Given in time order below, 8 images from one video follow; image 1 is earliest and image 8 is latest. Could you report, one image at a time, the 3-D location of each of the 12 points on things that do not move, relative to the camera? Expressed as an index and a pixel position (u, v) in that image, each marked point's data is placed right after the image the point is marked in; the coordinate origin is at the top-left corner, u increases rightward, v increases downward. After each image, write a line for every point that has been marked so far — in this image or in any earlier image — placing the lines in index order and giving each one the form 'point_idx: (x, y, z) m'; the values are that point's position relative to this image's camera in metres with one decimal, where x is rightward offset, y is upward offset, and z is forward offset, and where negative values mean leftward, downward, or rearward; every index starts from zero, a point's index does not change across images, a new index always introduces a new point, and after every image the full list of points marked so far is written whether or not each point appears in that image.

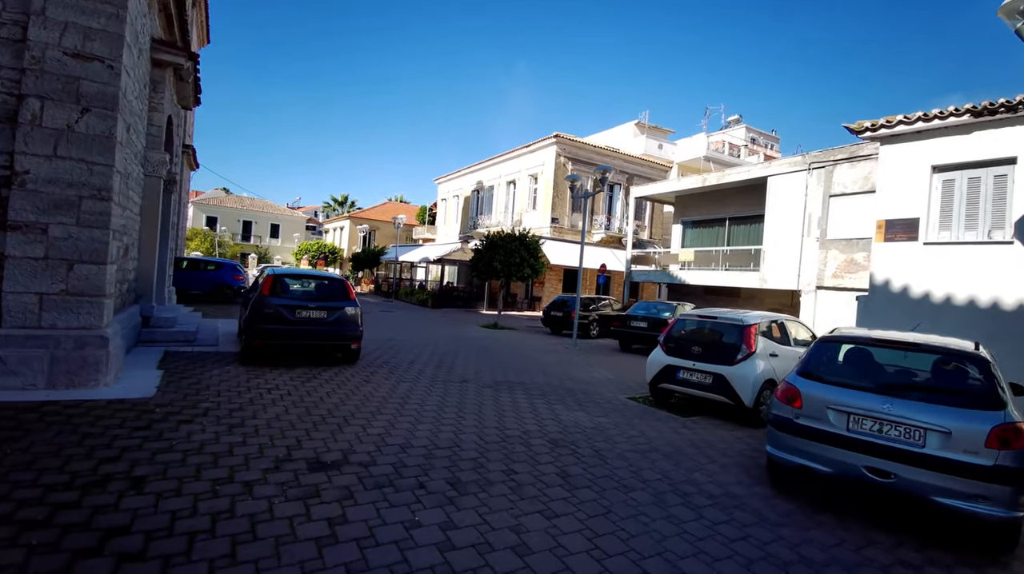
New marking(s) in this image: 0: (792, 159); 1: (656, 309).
0: (+9.0, +4.1, +15.5) m
1: (+4.1, -0.6, +13.6) m
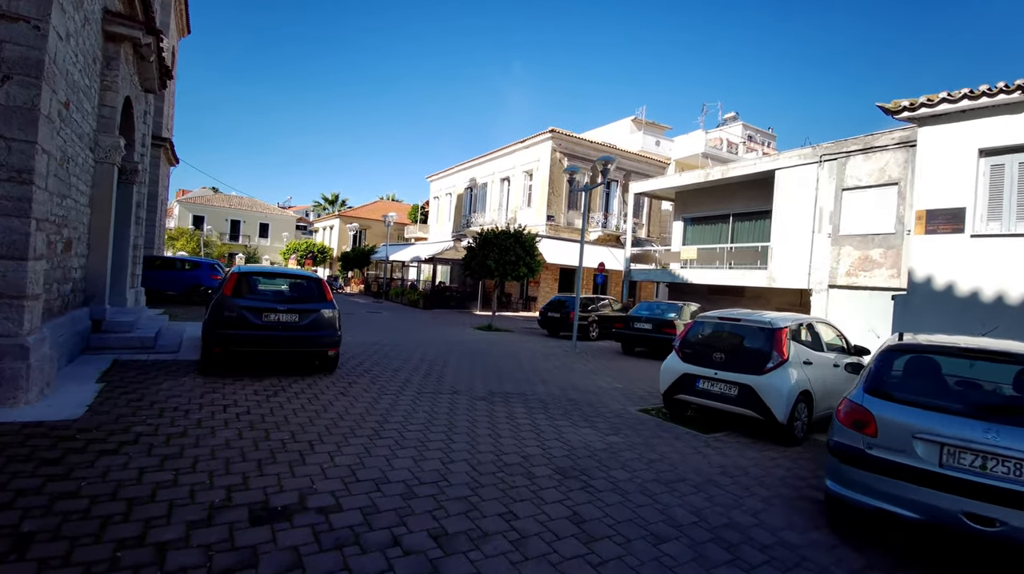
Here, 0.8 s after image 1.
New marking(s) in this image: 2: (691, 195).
0: (+8.9, +4.2, +14.7) m
1: (+3.9, -0.6, +12.7) m
2: (+7.3, +3.7, +19.5) m
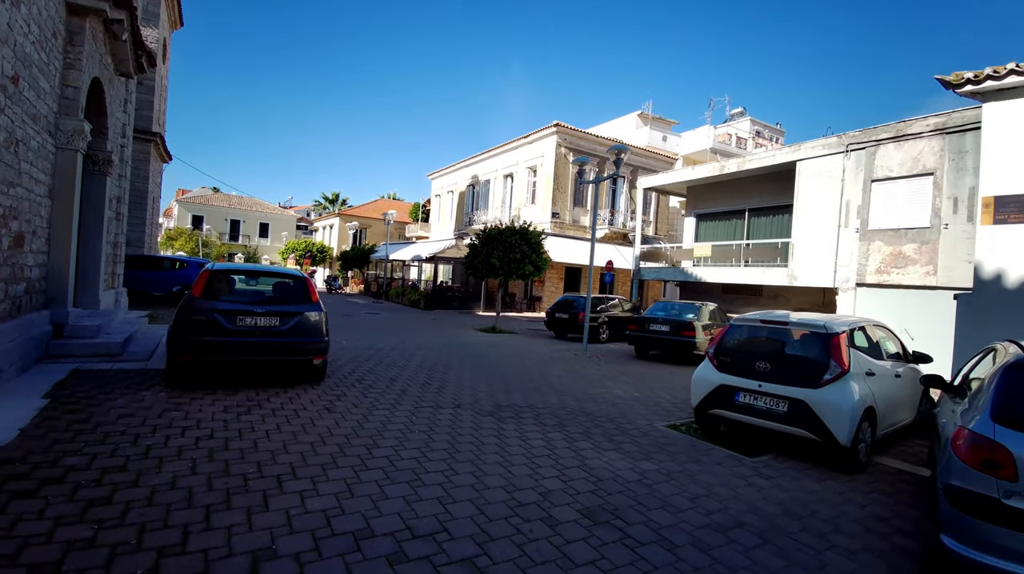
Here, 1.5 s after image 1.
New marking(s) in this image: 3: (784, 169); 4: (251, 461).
0: (+9.0, +4.2, +13.8) m
1: (+4.1, -0.6, +11.8) m
2: (+7.5, +3.8, +18.6) m
3: (+8.8, +3.8, +15.6) m
4: (-2.2, -1.5, +4.1) m
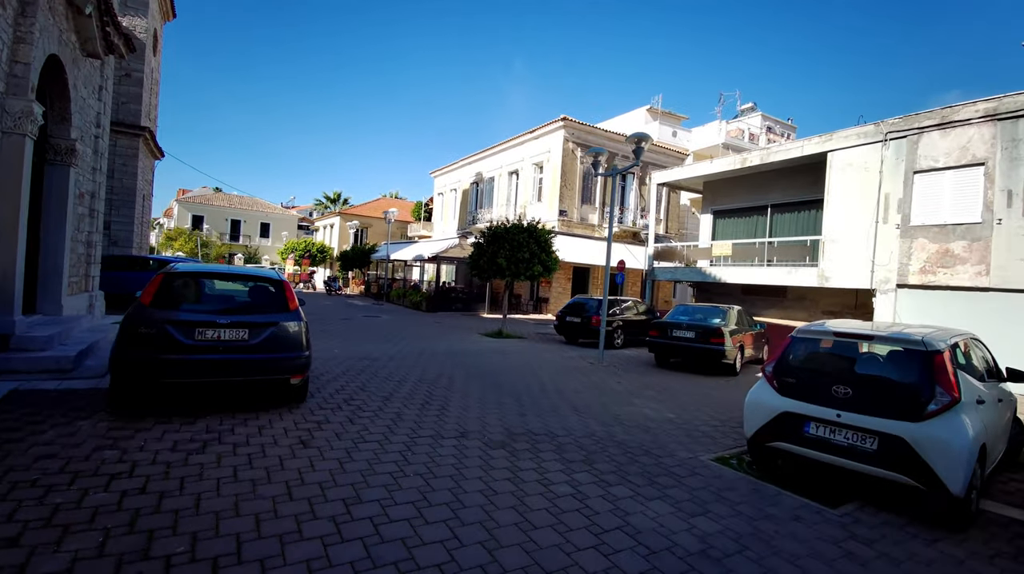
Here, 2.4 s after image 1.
0: (+9.2, +4.2, +12.7) m
1: (+4.3, -0.6, +10.8) m
2: (+7.7, +3.7, +17.5) m
3: (+9.0, +3.8, +14.5) m
4: (-2.1, -1.5, +3.1) m
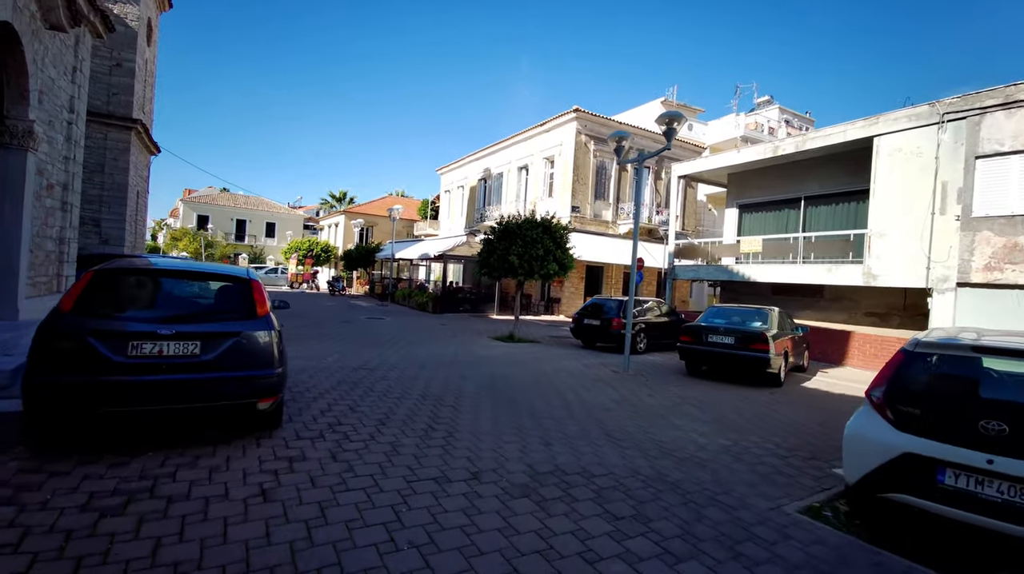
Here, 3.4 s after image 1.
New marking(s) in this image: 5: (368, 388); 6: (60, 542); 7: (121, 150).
0: (+9.6, +4.2, +11.5) m
1: (+4.6, -0.6, +9.6) m
2: (+8.1, +3.8, +16.3) m
3: (+9.4, +3.8, +13.2) m
4: (-1.9, -1.5, +2.0) m
5: (-2.1, -1.4, +6.9) m
6: (-2.6, -1.5, +2.8) m
7: (-14.4, +5.1, +17.8) m
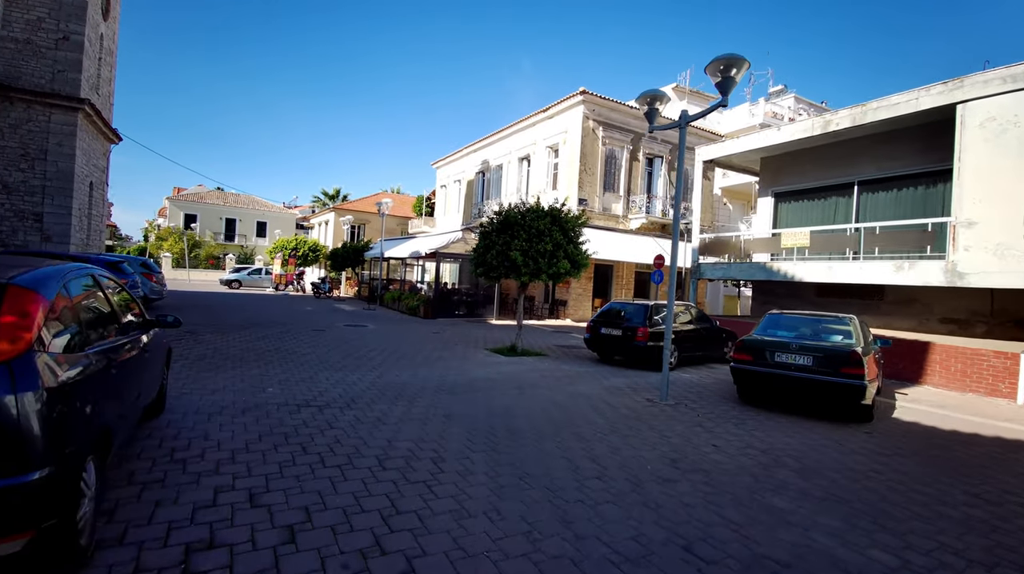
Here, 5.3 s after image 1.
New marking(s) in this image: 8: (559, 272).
0: (+9.6, +4.2, +9.2) m
1: (+4.6, -0.7, +7.4) m
2: (+8.1, +3.7, +14.1) m
3: (+9.4, +3.8, +11.0) m
4: (-1.8, -1.6, -0.2) m
5: (-2.0, -1.5, +4.6) m
6: (-2.6, -1.5, +0.6) m
7: (-14.4, +4.9, +15.6) m
8: (+1.0, +0.3, +10.5) m
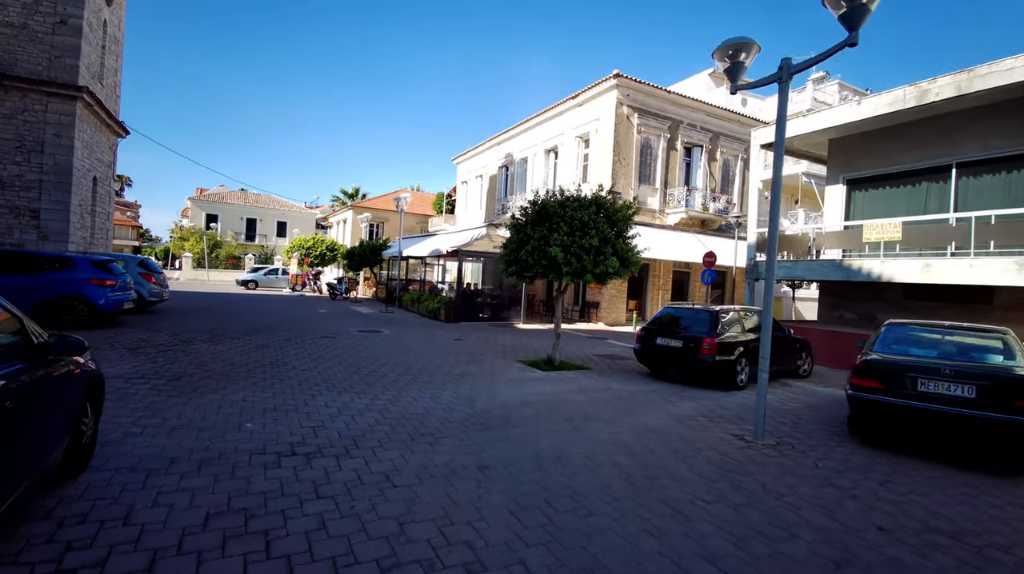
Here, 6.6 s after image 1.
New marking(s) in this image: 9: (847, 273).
0: (+10.2, +4.2, +7.3) m
1: (+5.2, -0.7, +5.6) m
2: (+8.9, +3.7, +12.1) m
3: (+10.1, +3.8, +9.0) m
4: (-1.6, -1.7, -1.8) m
5: (-1.6, -1.6, +3.1) m
6: (-2.3, -1.6, -0.9) m
7: (-13.5, +4.9, +14.5) m
8: (+1.7, +0.3, +8.9) m
9: (+7.6, +0.4, +10.9) m
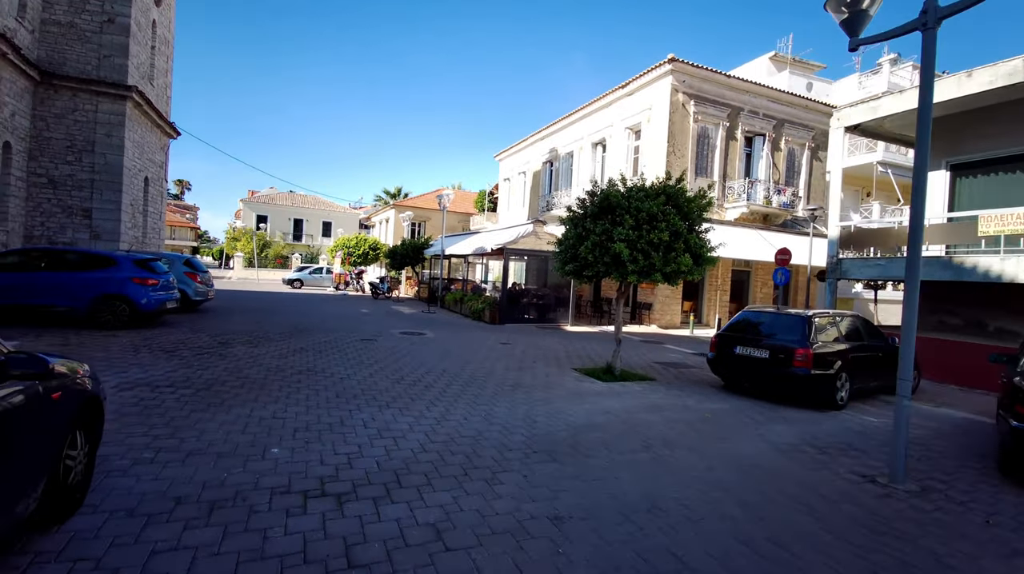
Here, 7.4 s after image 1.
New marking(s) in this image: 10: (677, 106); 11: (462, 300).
0: (+11.0, +4.1, +5.5) m
1: (+5.9, -0.7, +4.3) m
2: (+10.1, +3.7, +10.5) m
3: (+11.0, +3.7, +7.3) m
4: (-1.5, -1.7, -2.5) m
5: (-1.1, -1.6, +2.4) m
6: (-2.1, -1.6, -1.6) m
7: (-12.1, +4.9, +14.7) m
8: (+2.6, +0.3, +7.8) m
9: (+8.7, +0.3, +9.3) m
10: (+6.3, +7.0, +18.4) m
11: (-2.1, -0.5, +19.8) m
